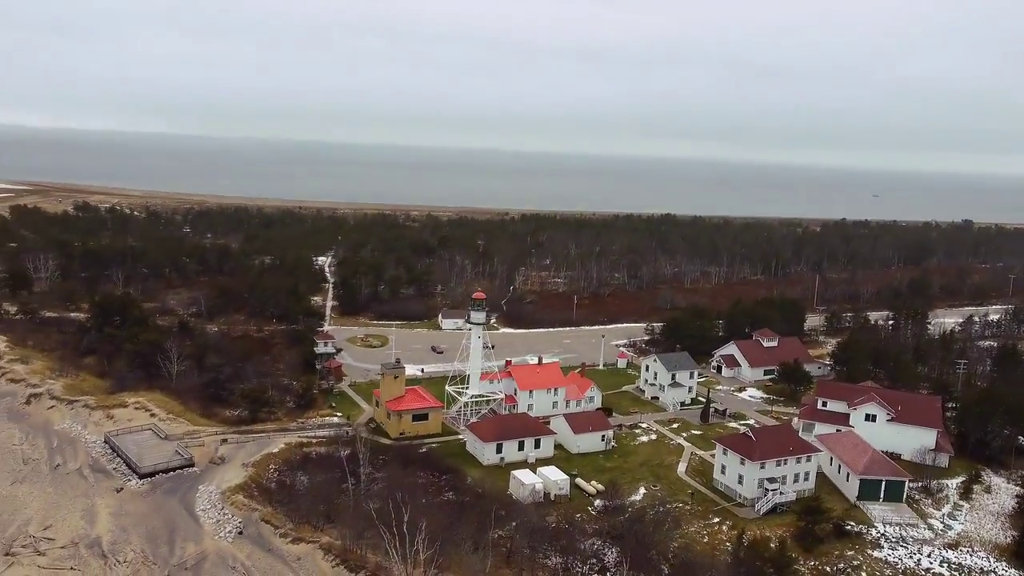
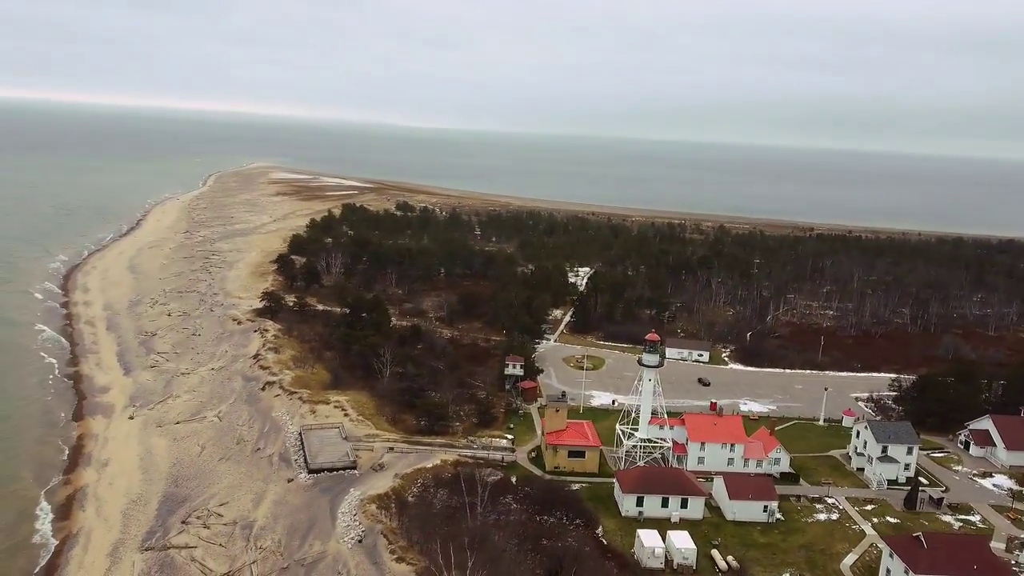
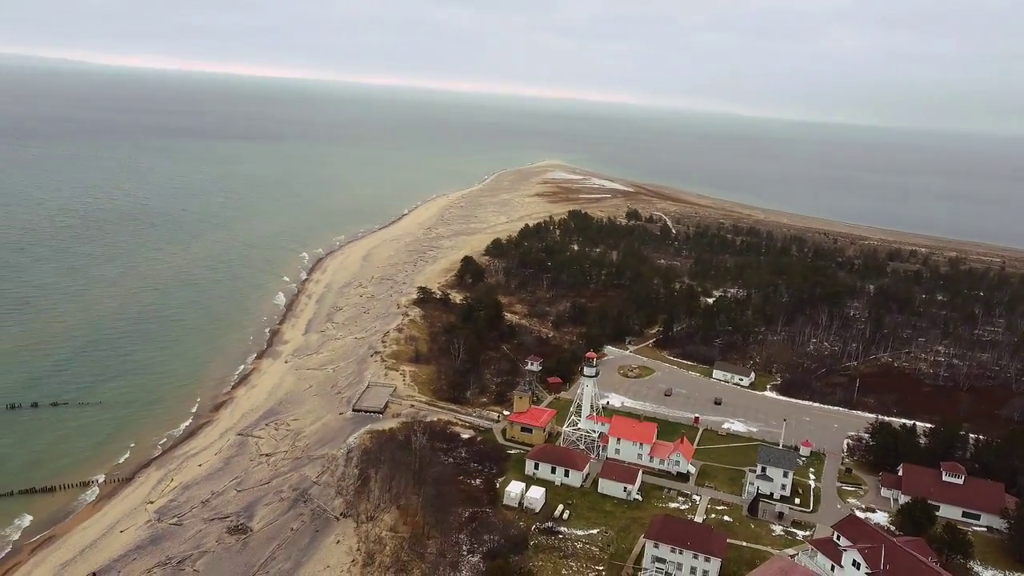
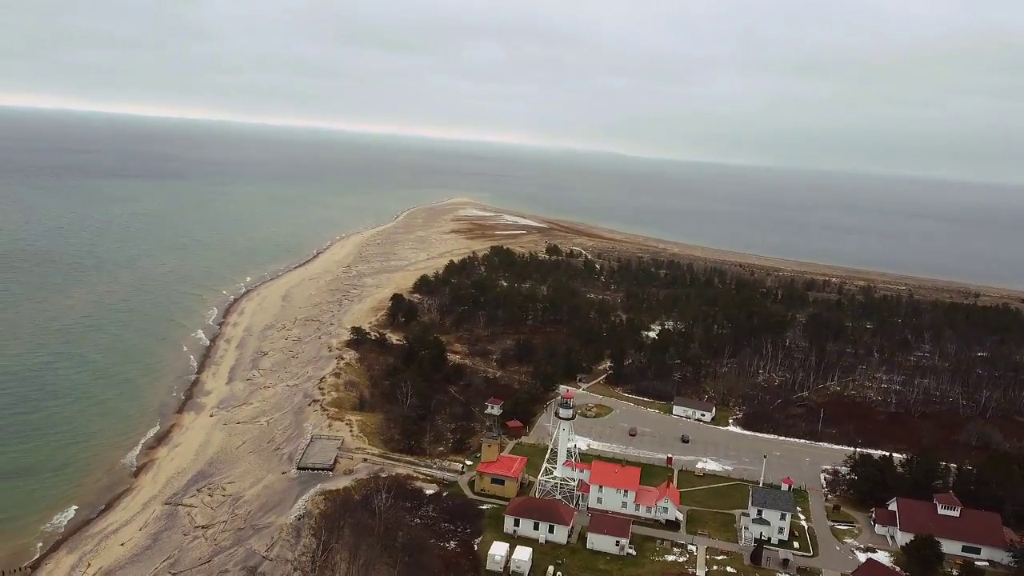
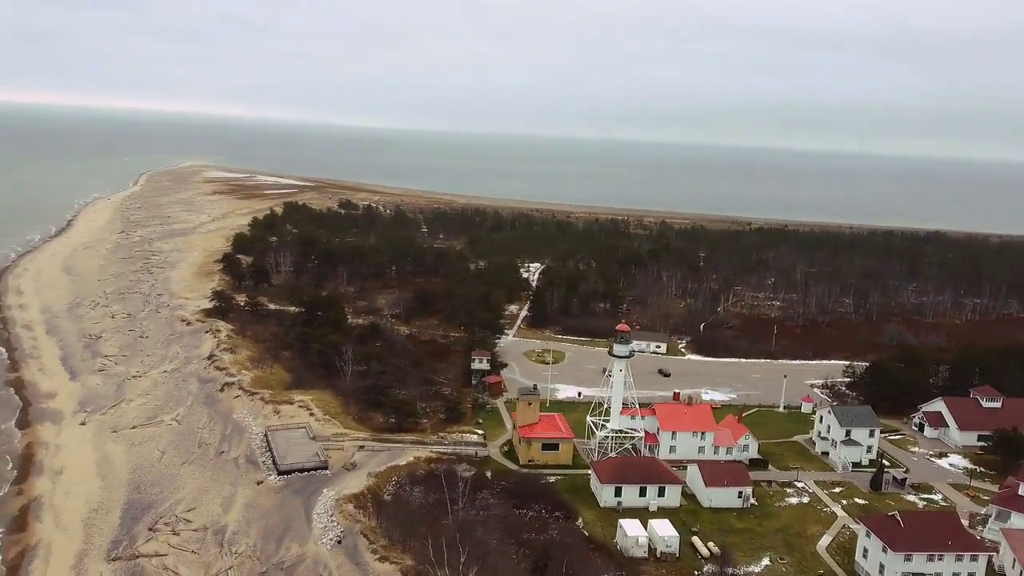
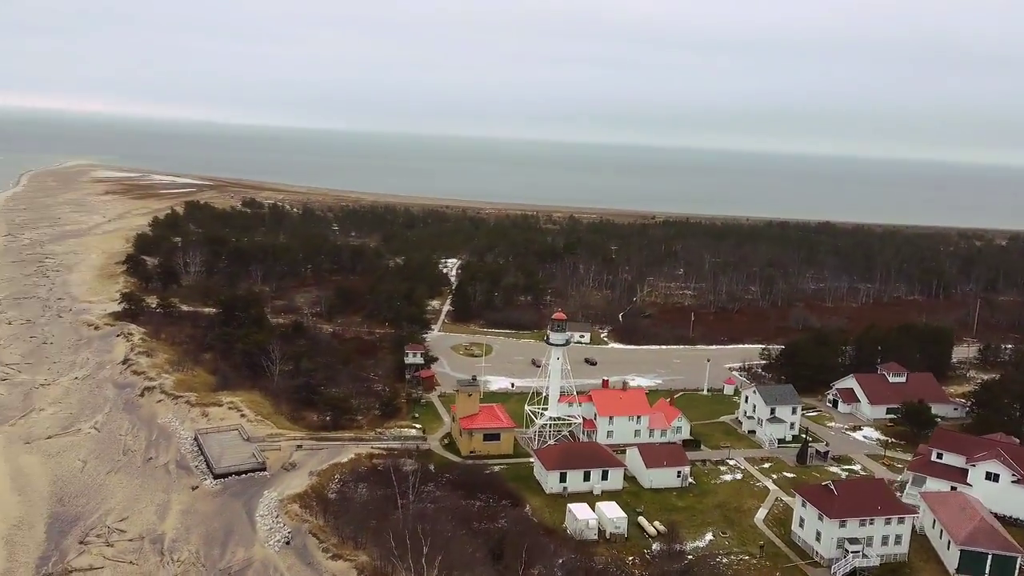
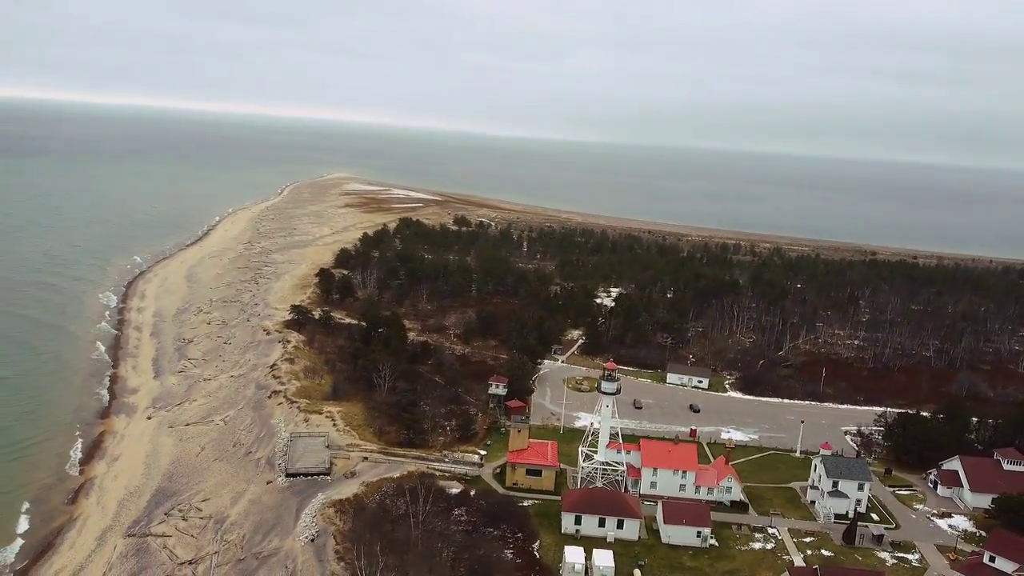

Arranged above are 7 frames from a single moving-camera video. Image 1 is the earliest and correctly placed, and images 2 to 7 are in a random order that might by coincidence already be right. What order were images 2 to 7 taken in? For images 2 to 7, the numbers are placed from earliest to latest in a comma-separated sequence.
6, 5, 2, 7, 4, 3
